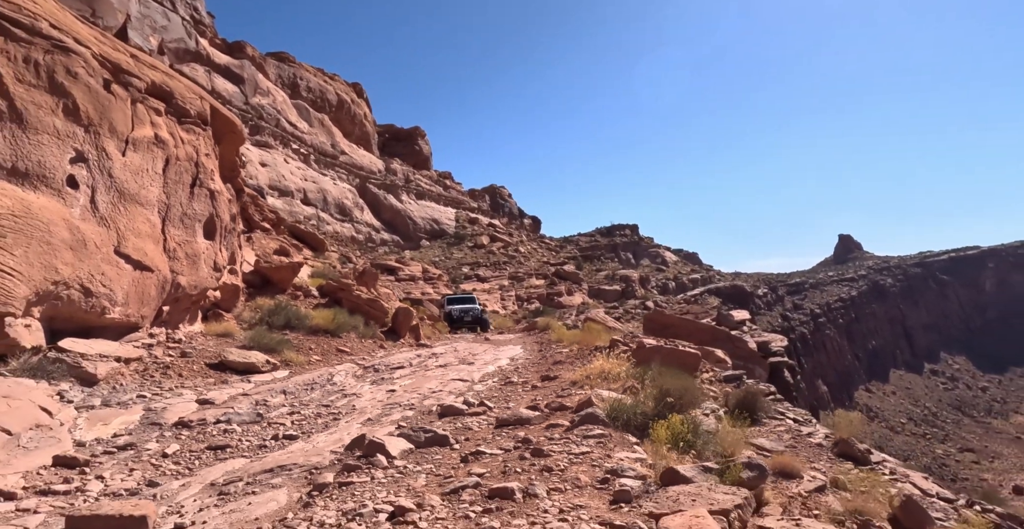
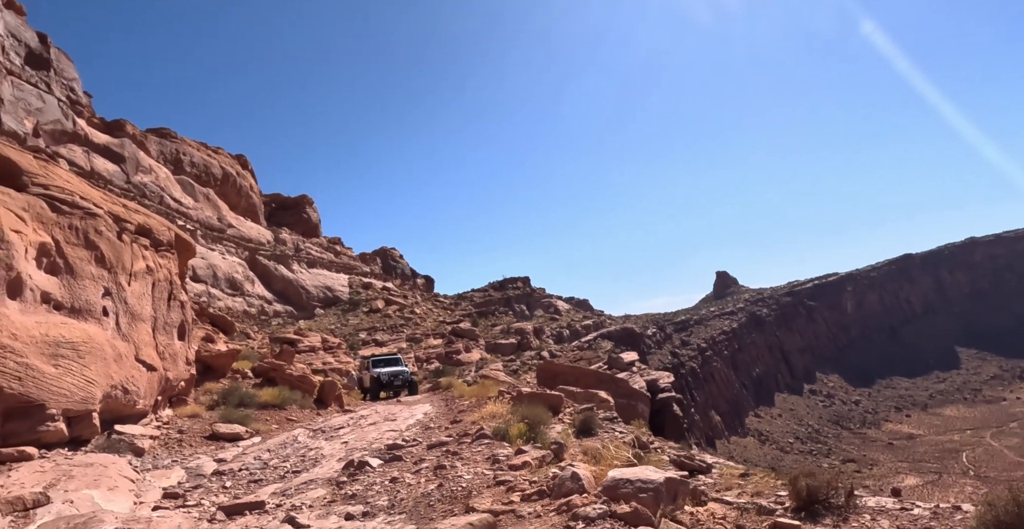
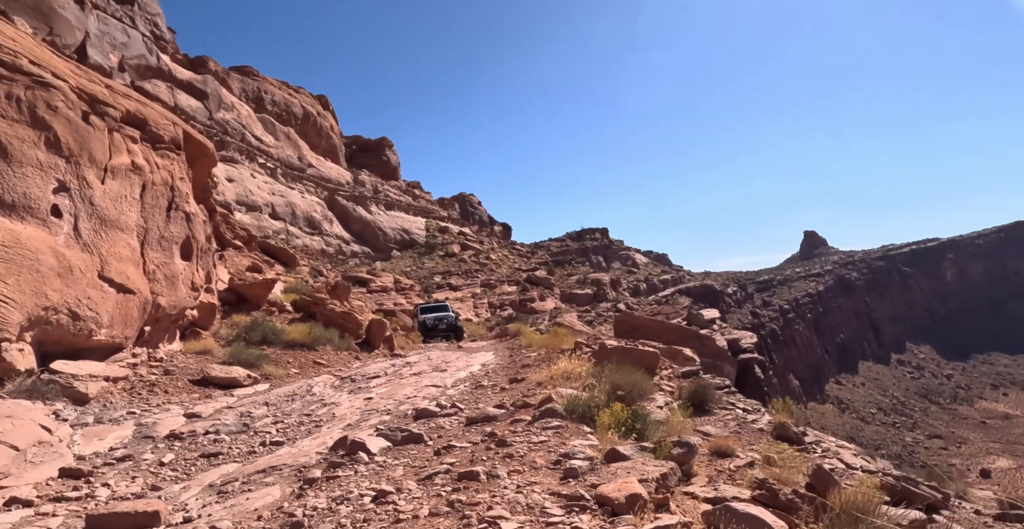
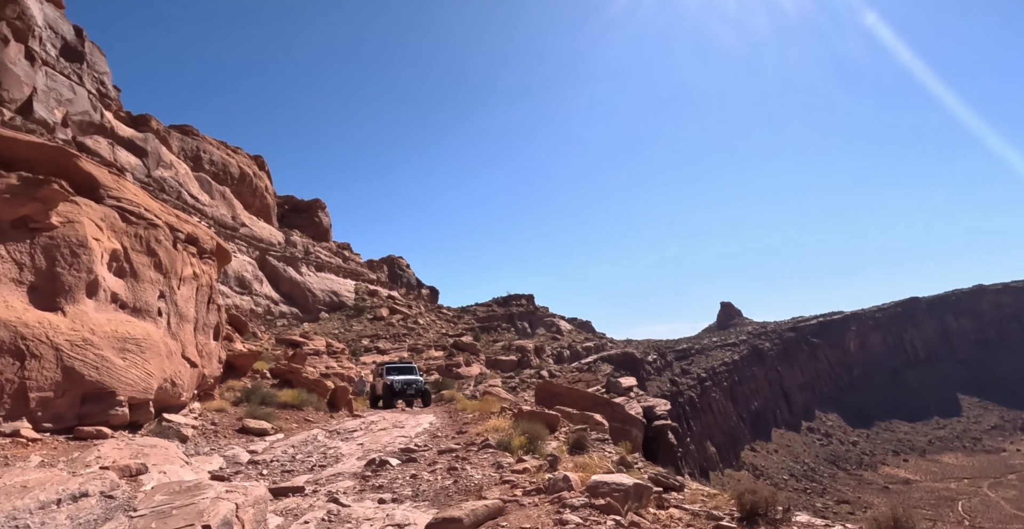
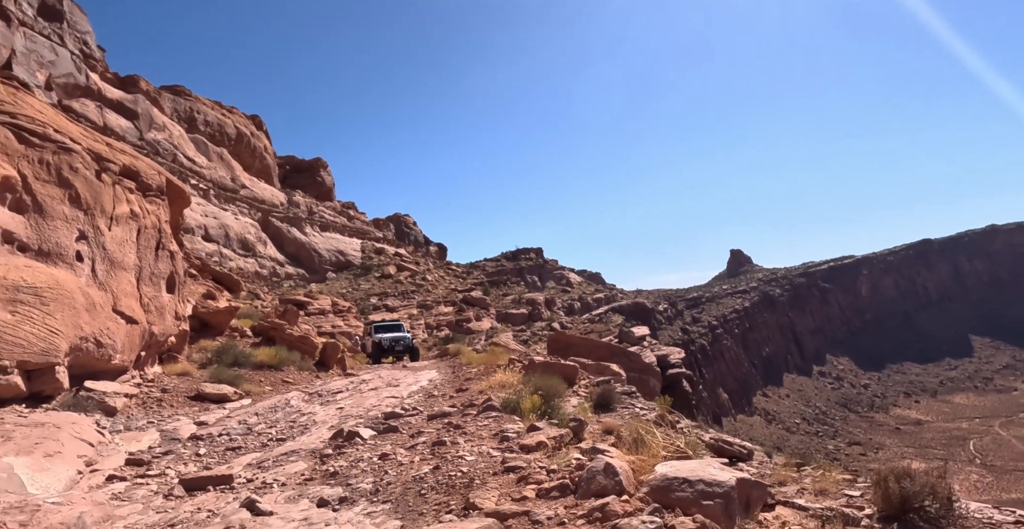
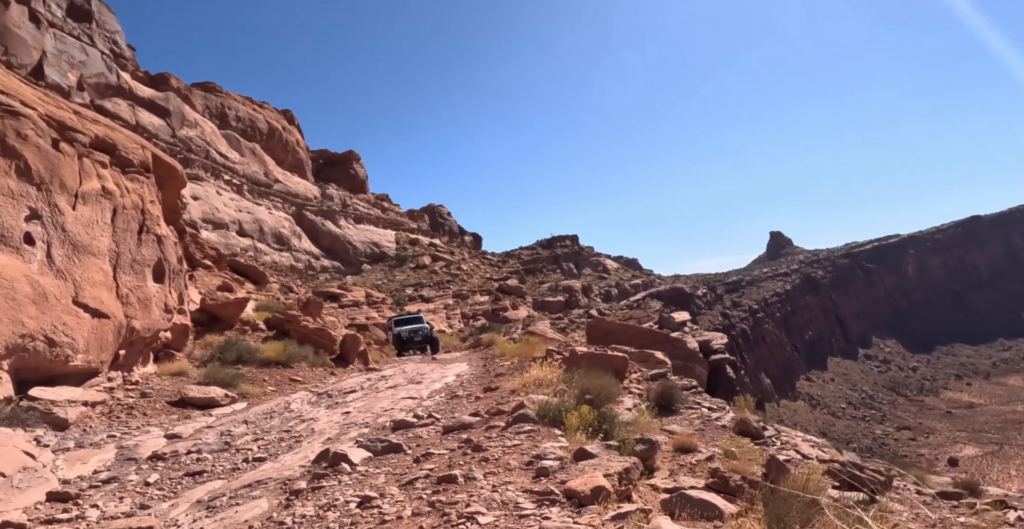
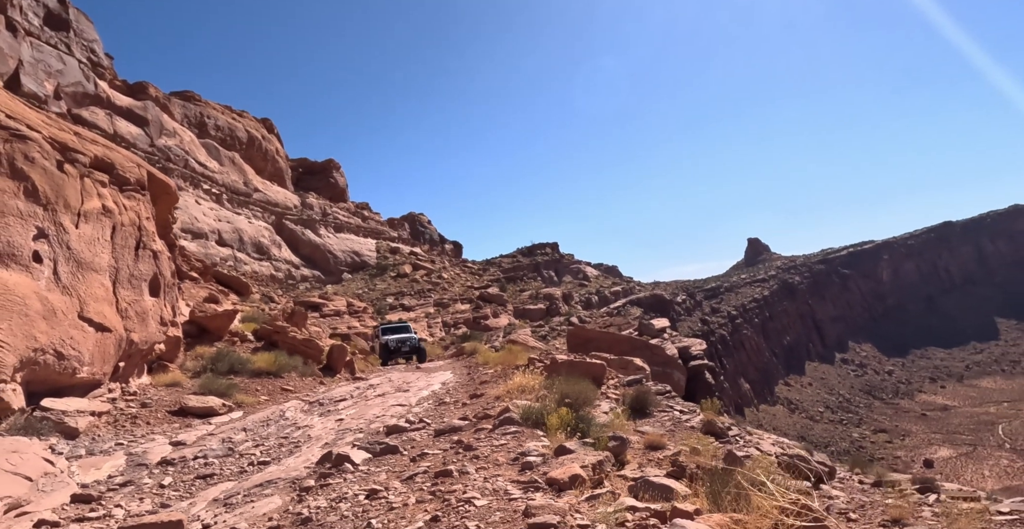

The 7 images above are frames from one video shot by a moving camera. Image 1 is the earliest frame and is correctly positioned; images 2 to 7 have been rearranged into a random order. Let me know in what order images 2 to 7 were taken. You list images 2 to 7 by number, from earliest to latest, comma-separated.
3, 6, 7, 5, 2, 4
